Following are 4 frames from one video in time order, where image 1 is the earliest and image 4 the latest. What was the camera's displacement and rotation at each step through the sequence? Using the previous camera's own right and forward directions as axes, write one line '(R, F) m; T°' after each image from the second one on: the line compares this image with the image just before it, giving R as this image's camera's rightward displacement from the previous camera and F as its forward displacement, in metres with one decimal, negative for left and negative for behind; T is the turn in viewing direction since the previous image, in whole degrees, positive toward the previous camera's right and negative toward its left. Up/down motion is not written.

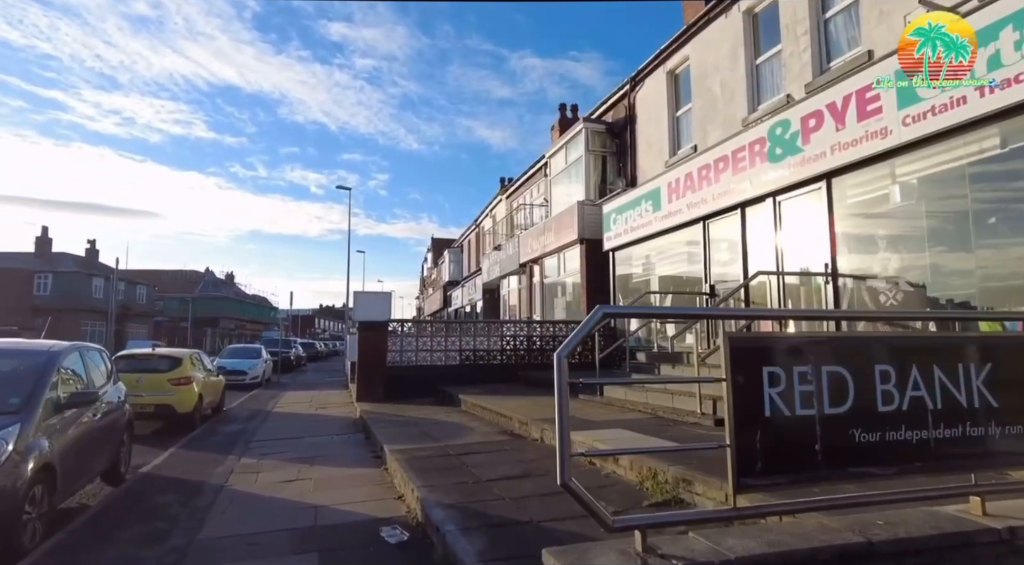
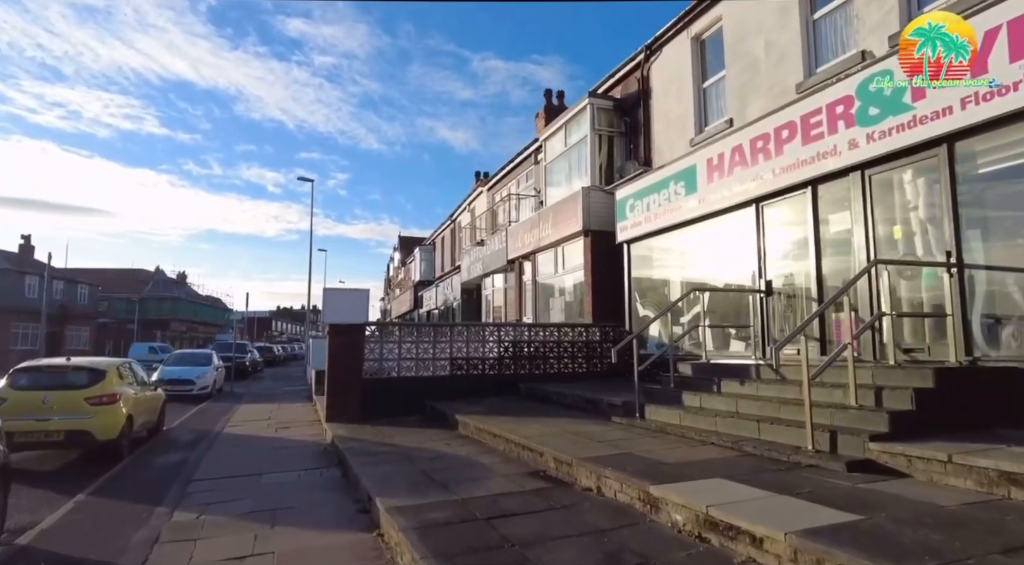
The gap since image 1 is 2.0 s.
(-0.7, +2.0) m; +4°
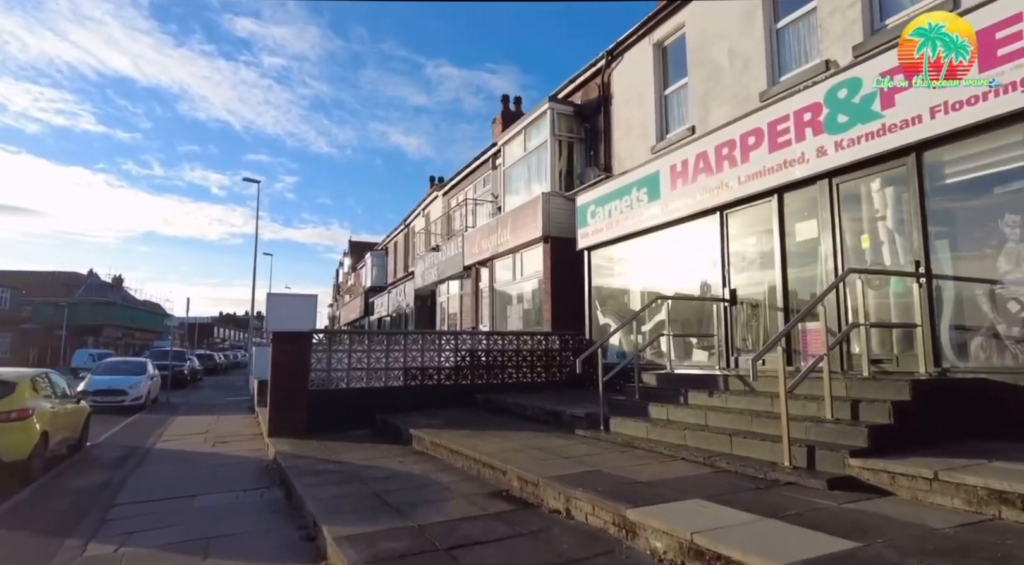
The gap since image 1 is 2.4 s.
(-0.1, +0.4) m; +5°
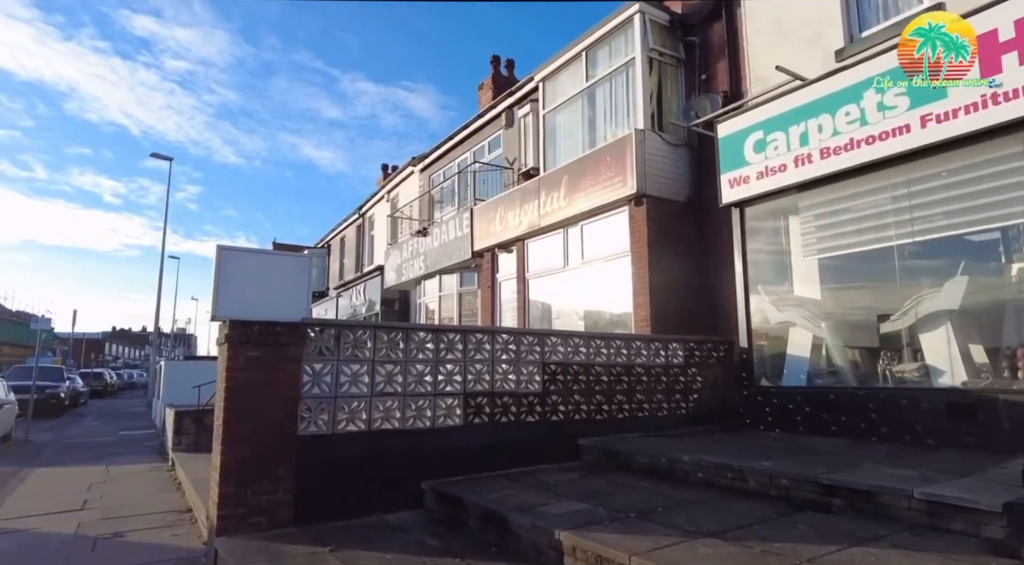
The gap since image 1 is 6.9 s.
(-2.4, +4.7) m; +8°
